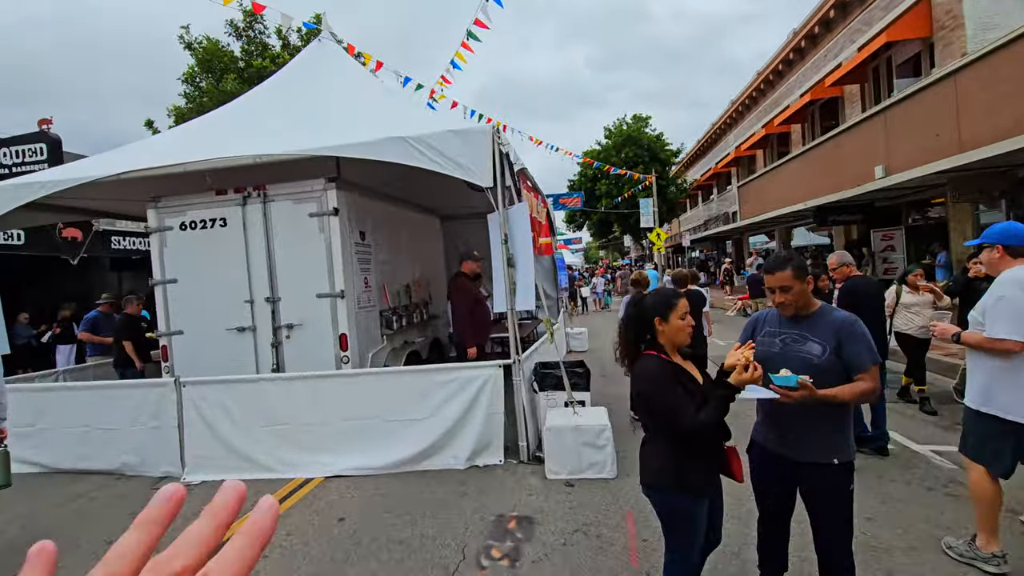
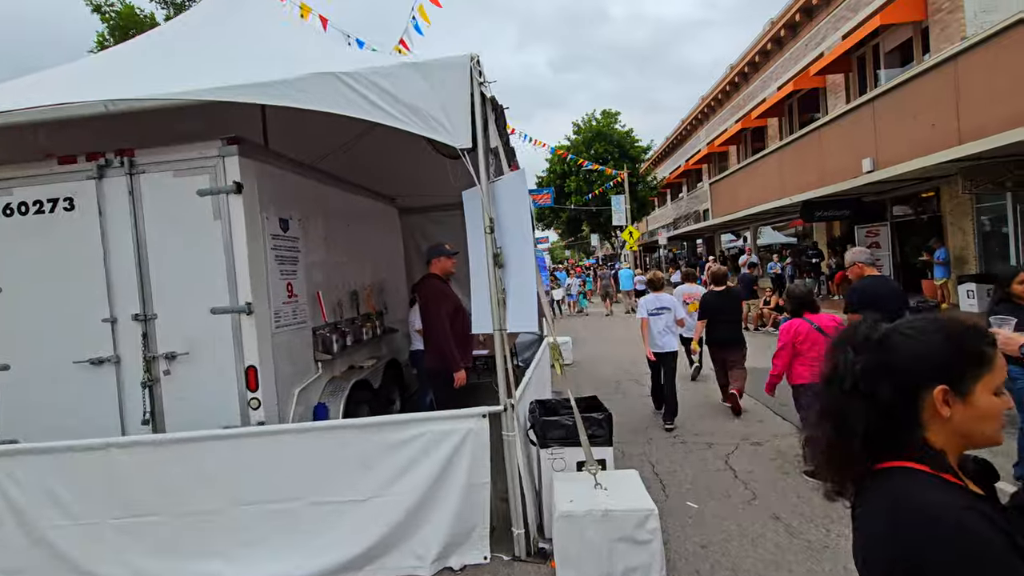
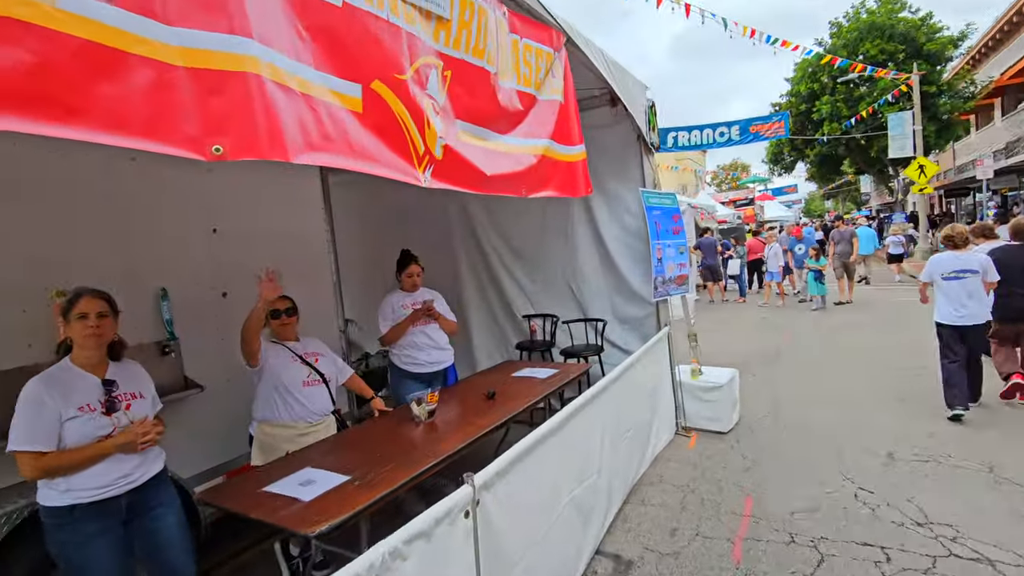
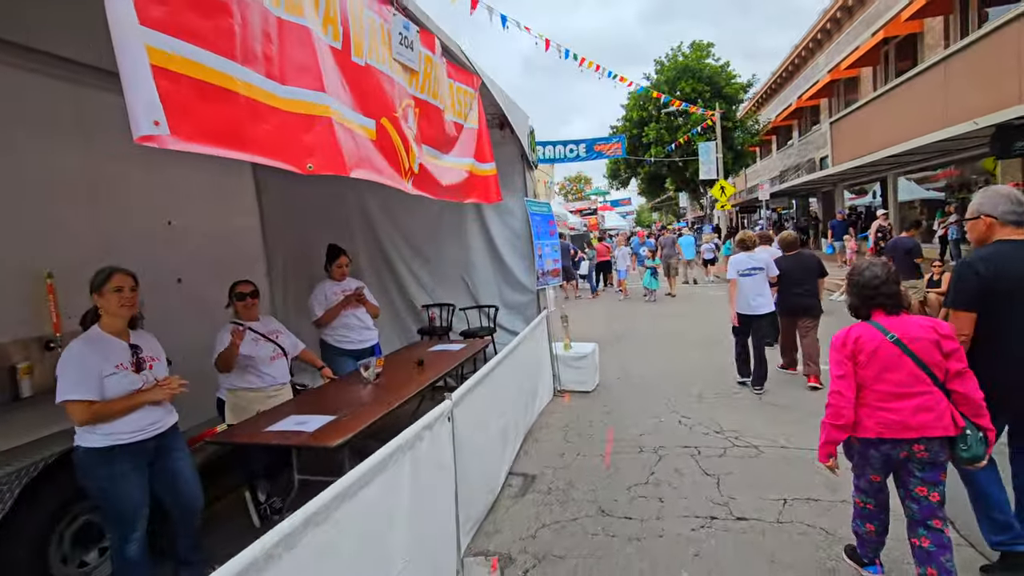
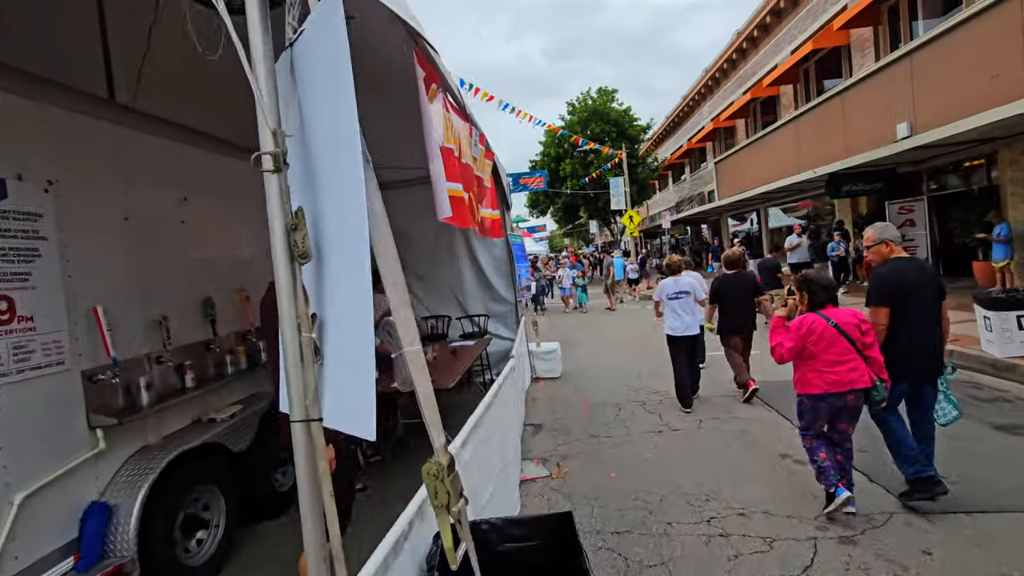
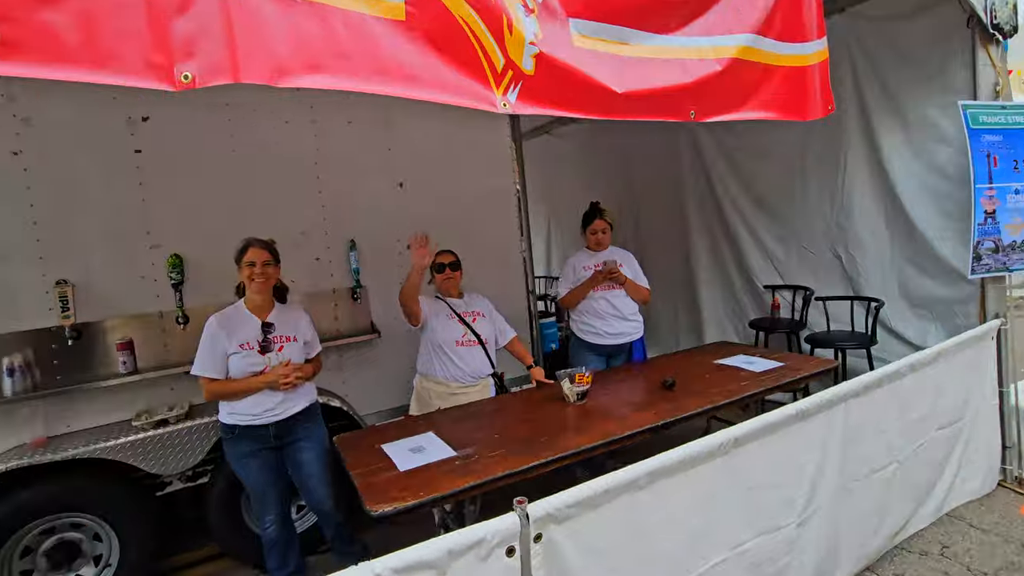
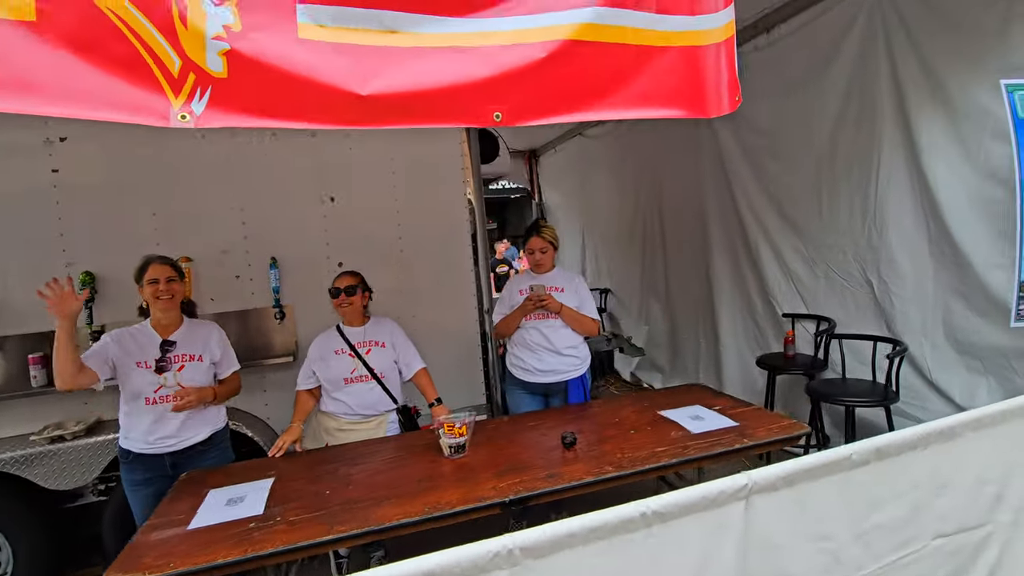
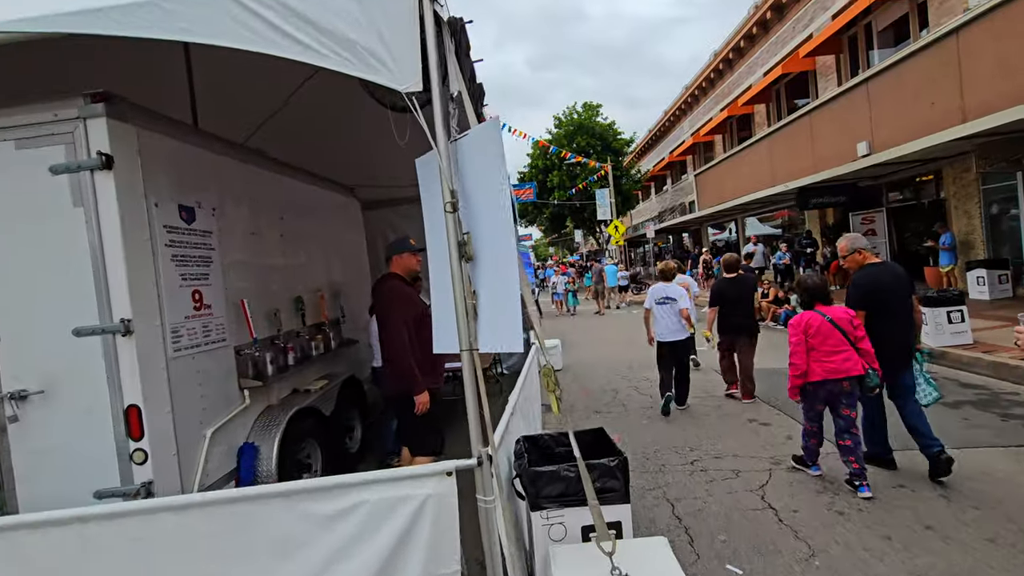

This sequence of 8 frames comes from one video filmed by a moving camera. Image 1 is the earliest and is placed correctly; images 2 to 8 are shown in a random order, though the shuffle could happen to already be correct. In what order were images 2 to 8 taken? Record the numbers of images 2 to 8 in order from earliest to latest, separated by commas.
2, 8, 5, 4, 3, 6, 7
